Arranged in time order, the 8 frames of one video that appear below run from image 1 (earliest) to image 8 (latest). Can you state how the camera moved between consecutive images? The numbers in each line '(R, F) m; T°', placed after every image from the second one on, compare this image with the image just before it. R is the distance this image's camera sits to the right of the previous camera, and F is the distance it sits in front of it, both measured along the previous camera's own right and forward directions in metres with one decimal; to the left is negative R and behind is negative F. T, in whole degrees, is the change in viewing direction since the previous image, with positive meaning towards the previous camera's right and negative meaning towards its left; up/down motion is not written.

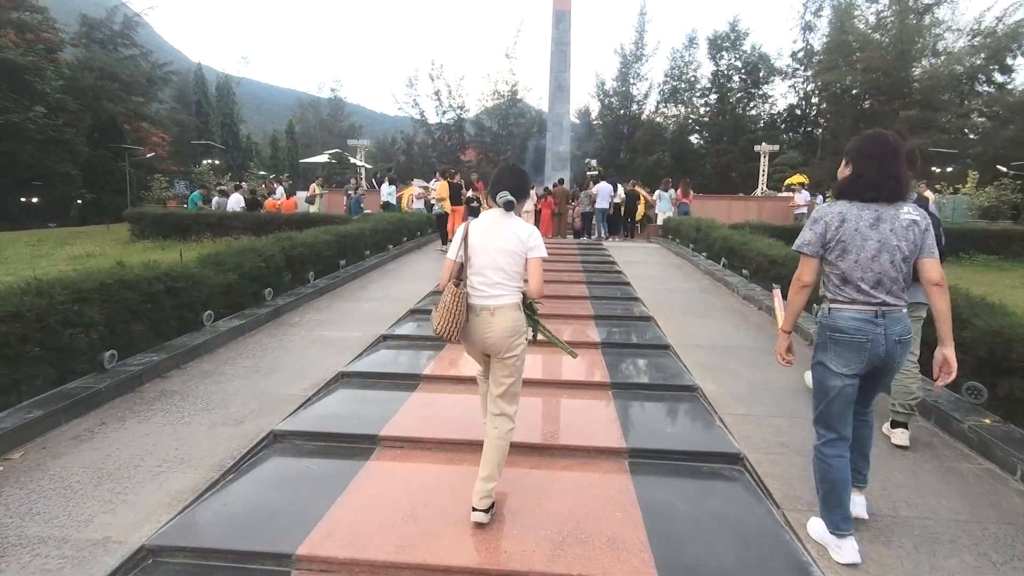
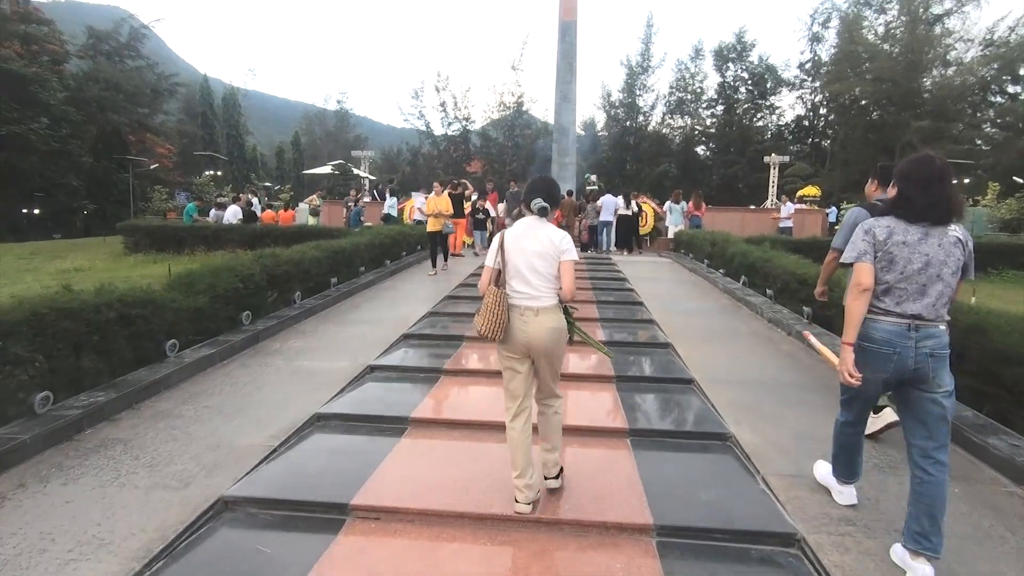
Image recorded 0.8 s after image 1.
(0.0, +0.4) m; -1°
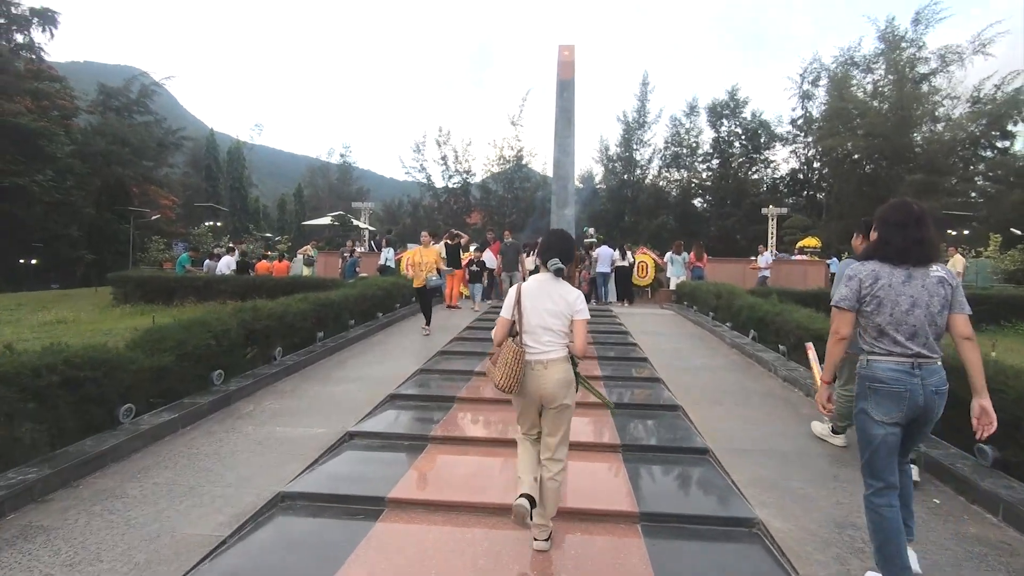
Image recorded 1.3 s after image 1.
(0.0, +0.3) m; 0°
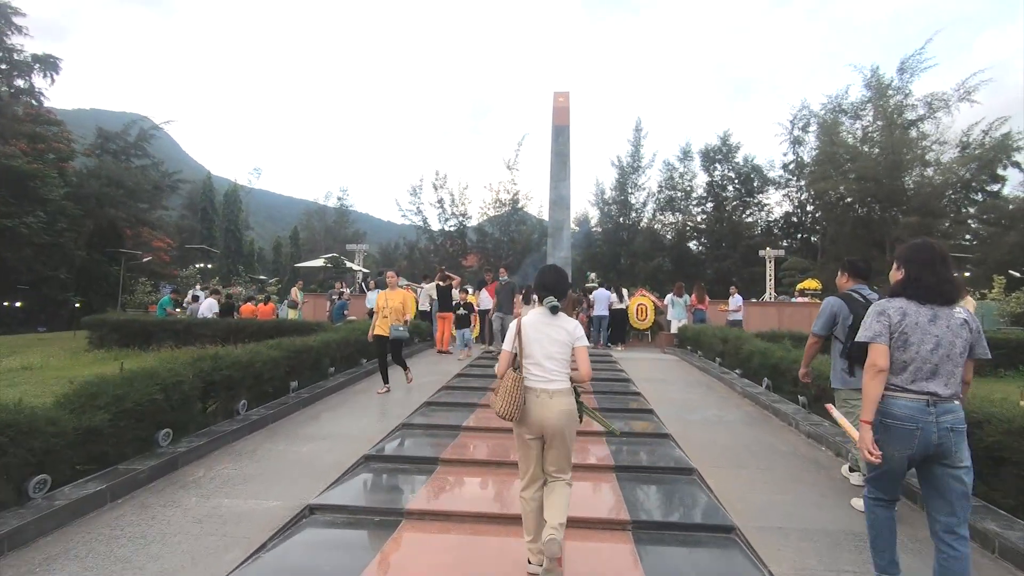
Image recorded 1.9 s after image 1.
(0.0, +0.4) m; 0°
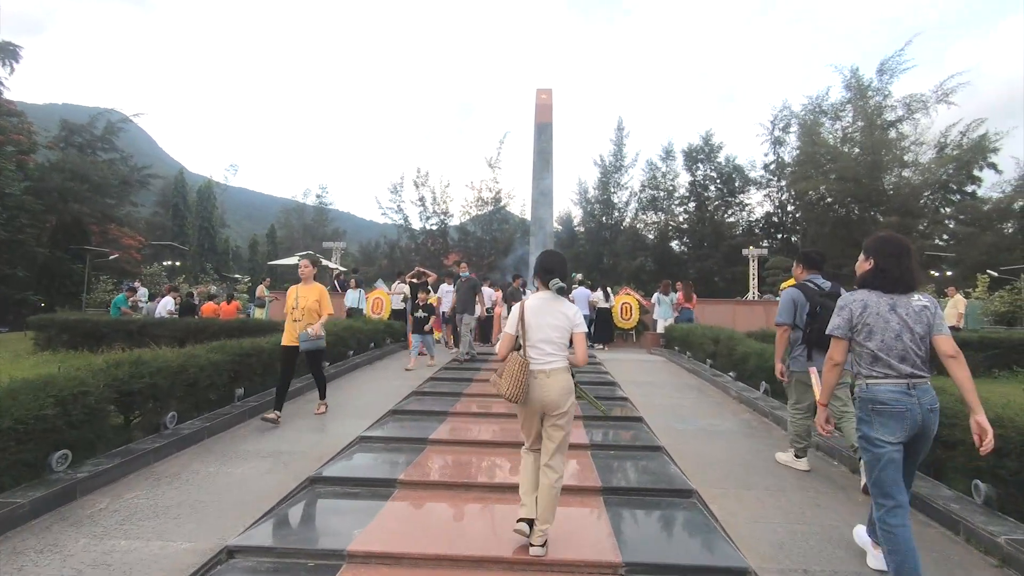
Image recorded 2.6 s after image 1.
(+0.1, +0.5) m; +2°
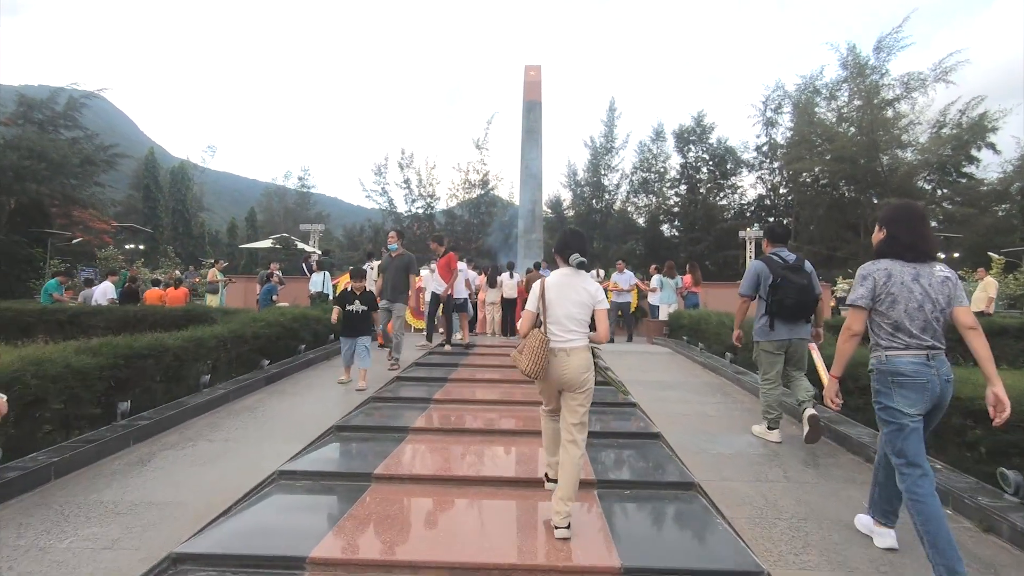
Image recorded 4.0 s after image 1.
(+0.1, +1.1) m; +1°
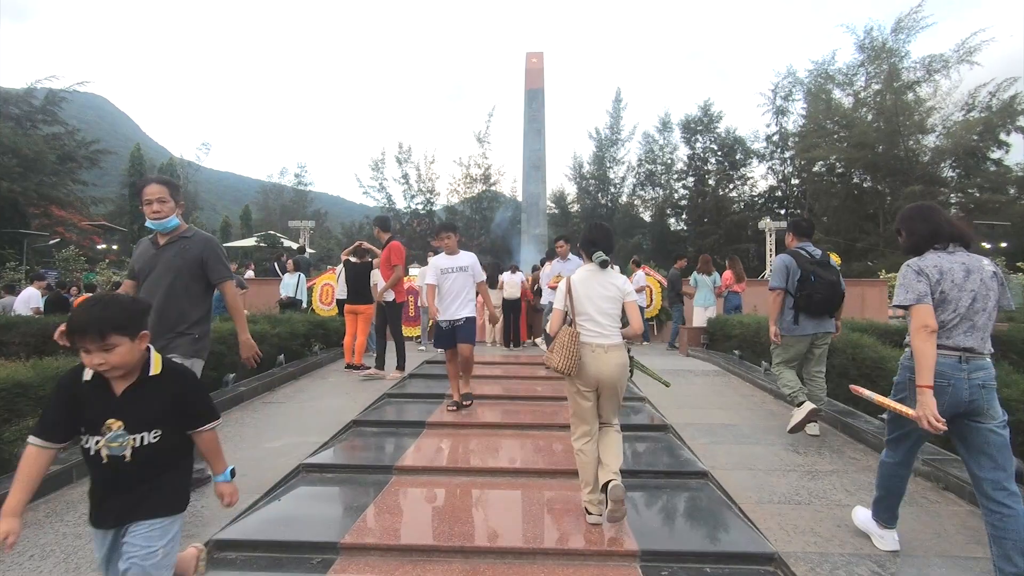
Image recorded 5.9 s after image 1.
(0.0, +1.6) m; 0°
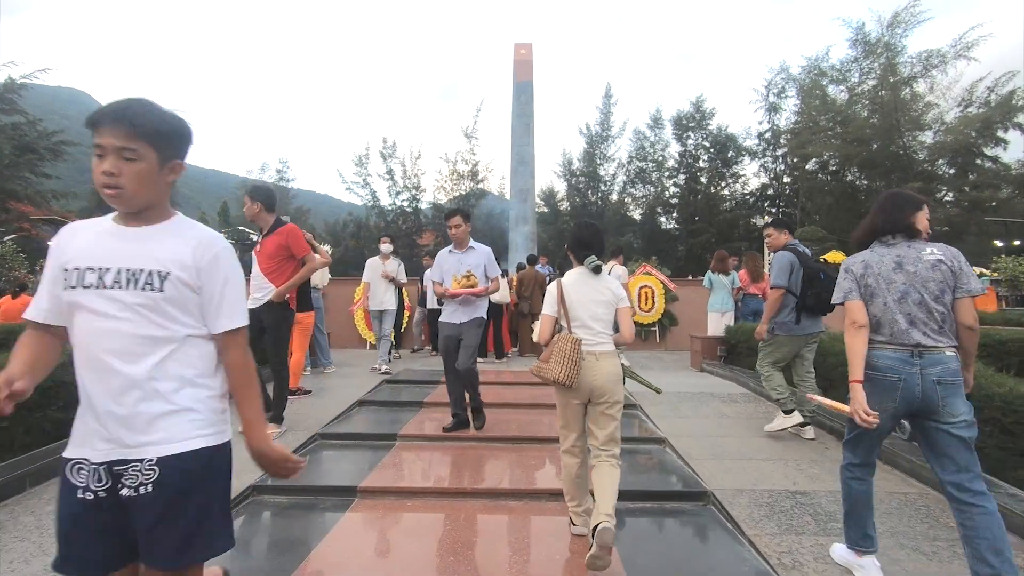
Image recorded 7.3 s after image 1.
(+0.1, +1.2) m; +1°
